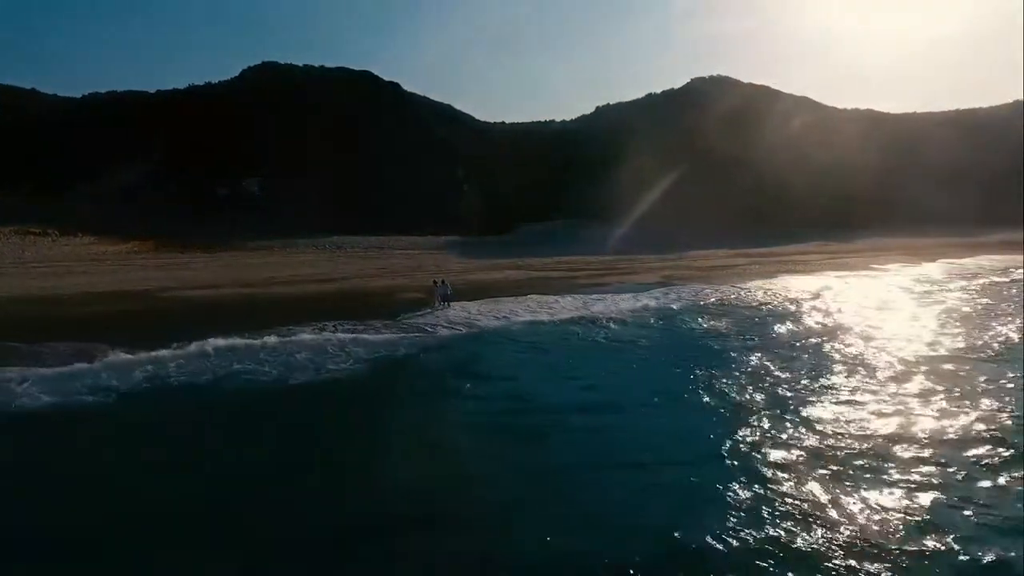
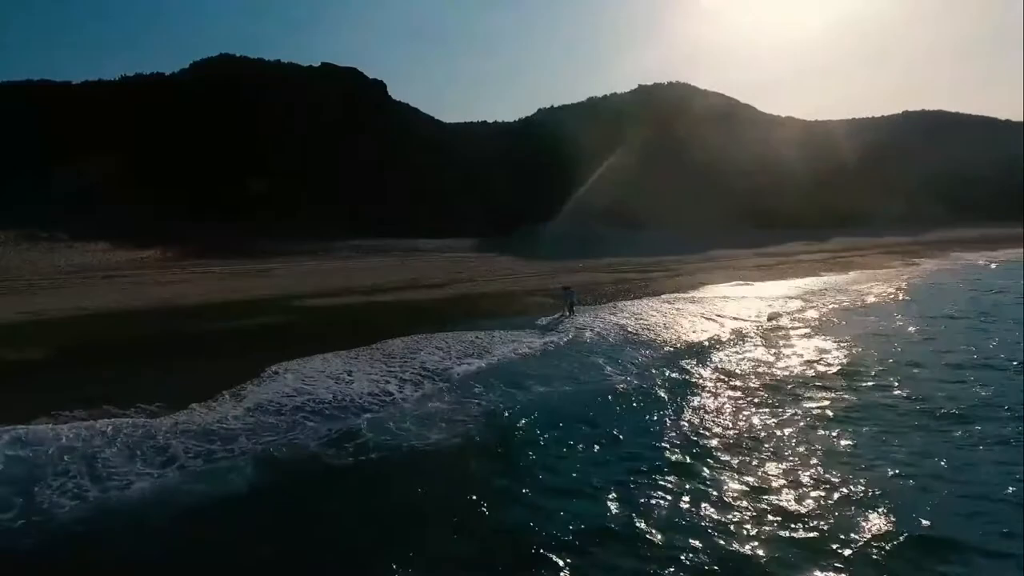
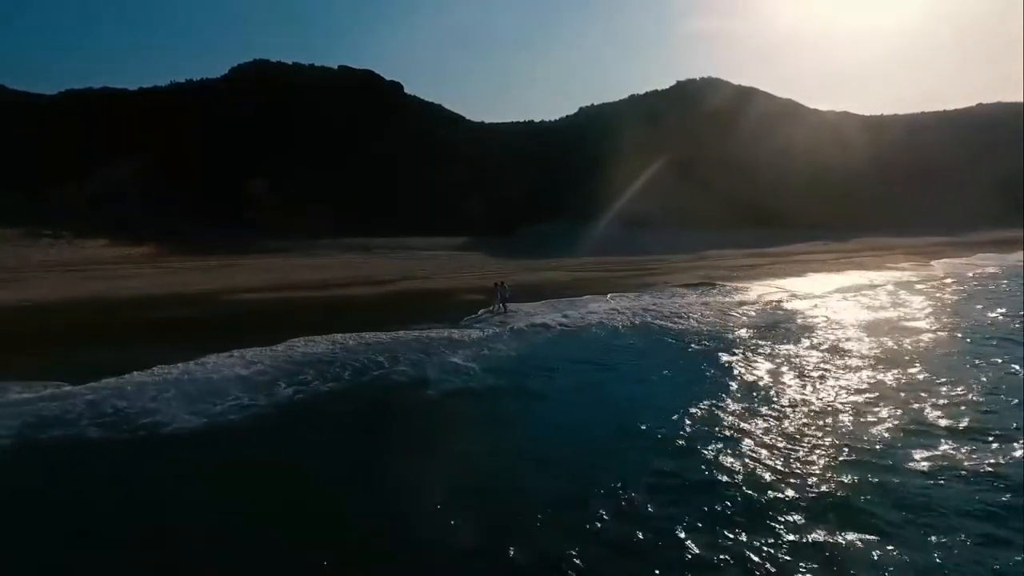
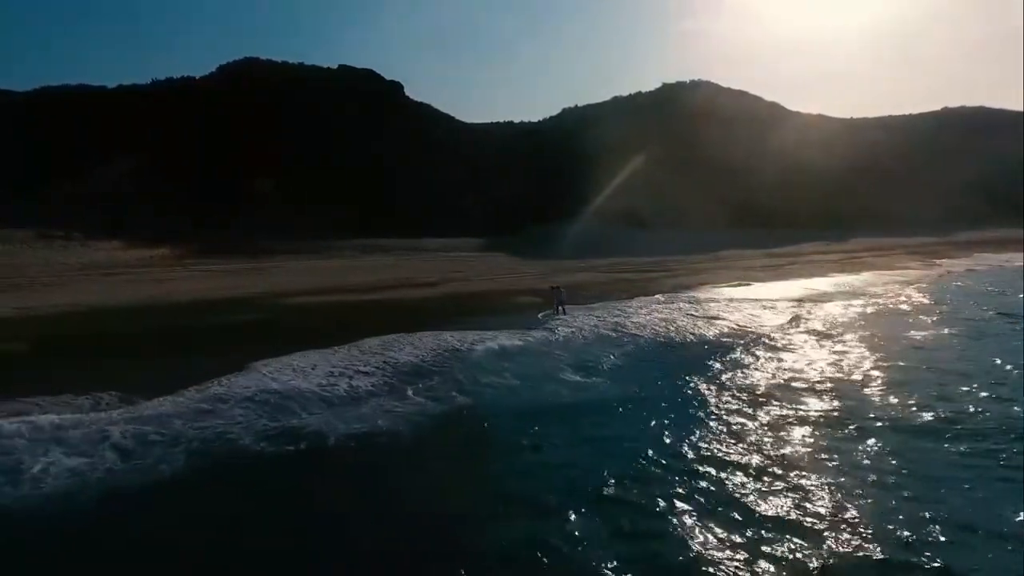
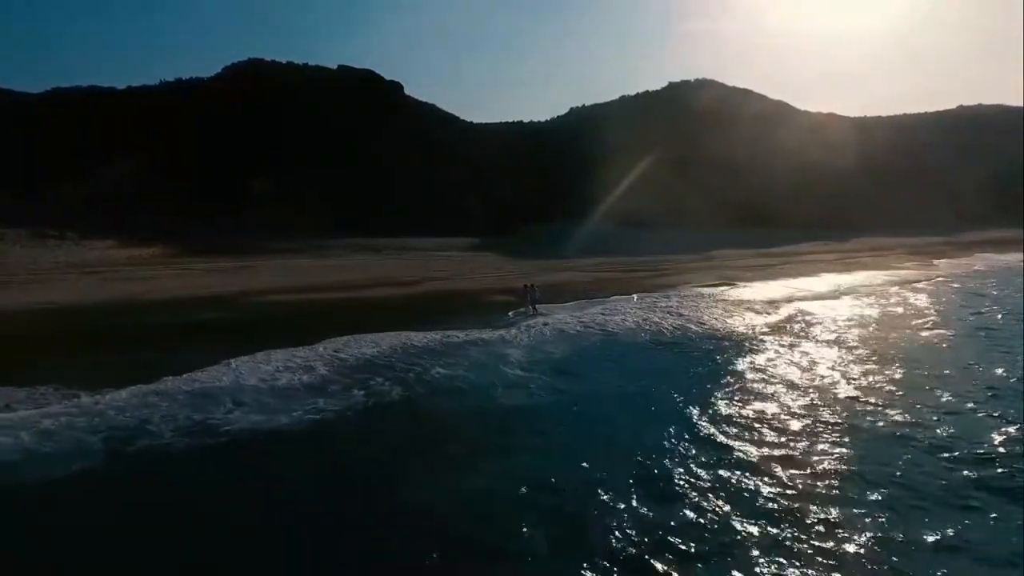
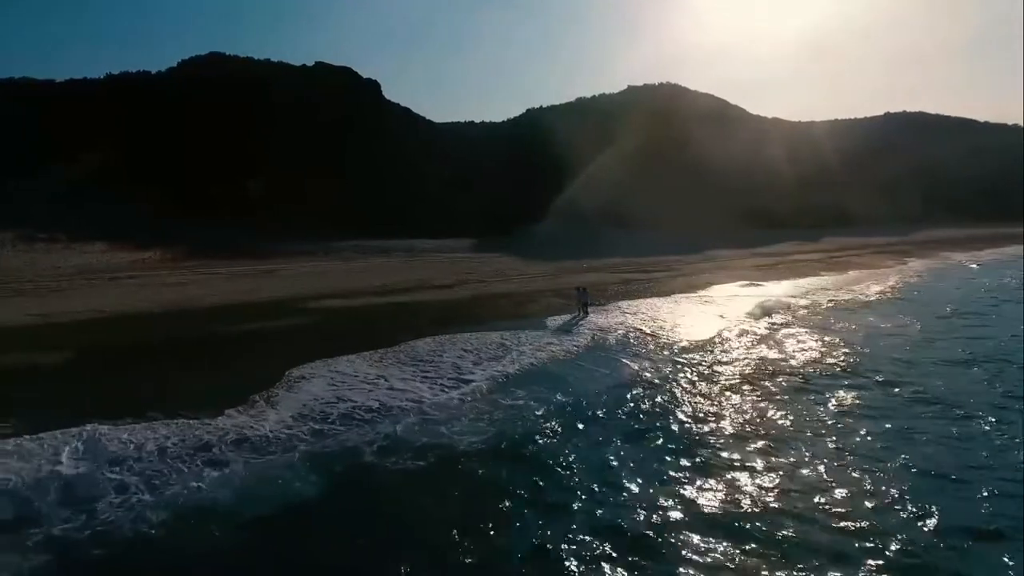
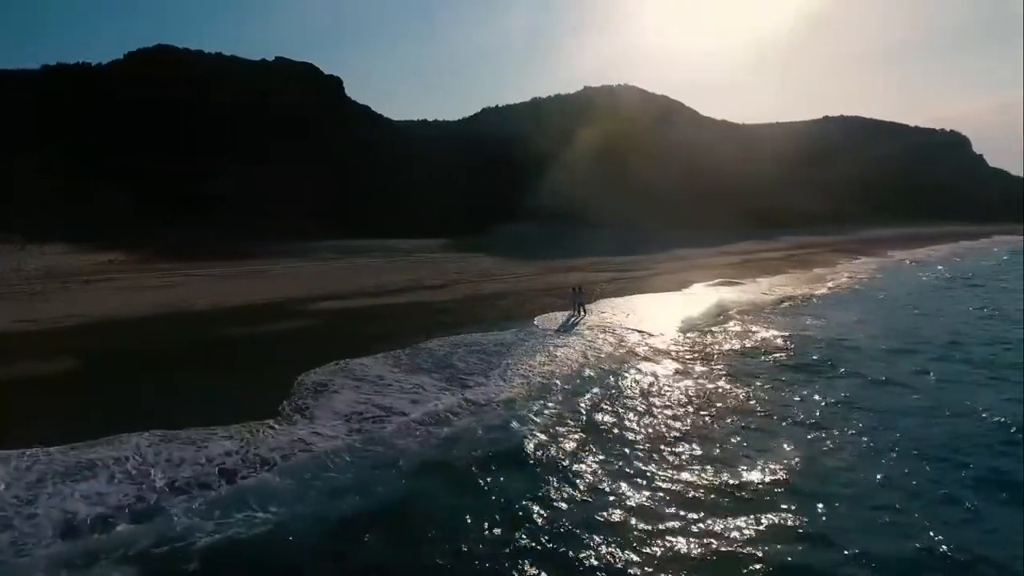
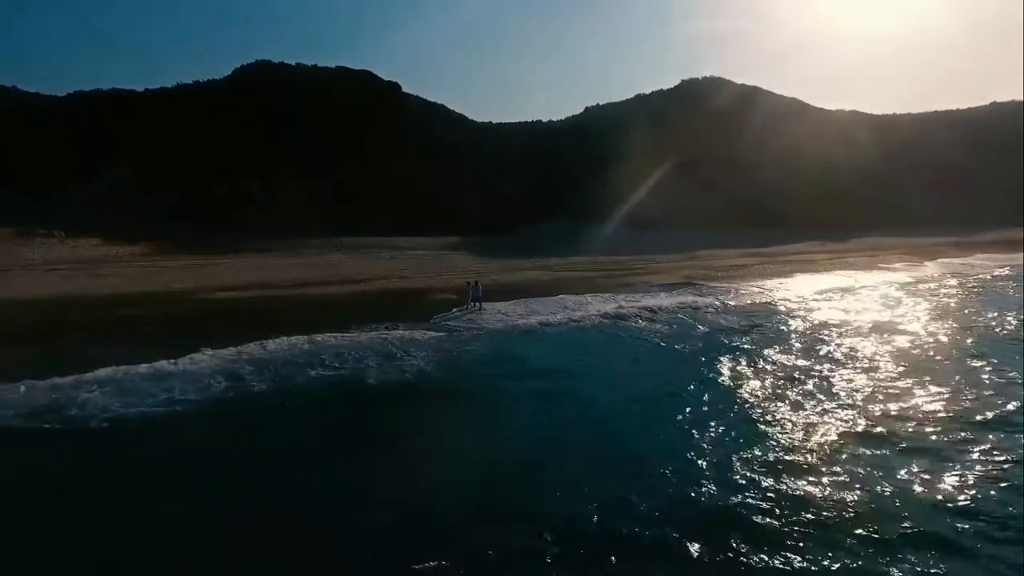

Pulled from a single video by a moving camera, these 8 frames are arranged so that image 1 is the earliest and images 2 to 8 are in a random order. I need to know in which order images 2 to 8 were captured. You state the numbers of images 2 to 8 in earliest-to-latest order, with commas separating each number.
8, 3, 5, 4, 2, 6, 7
